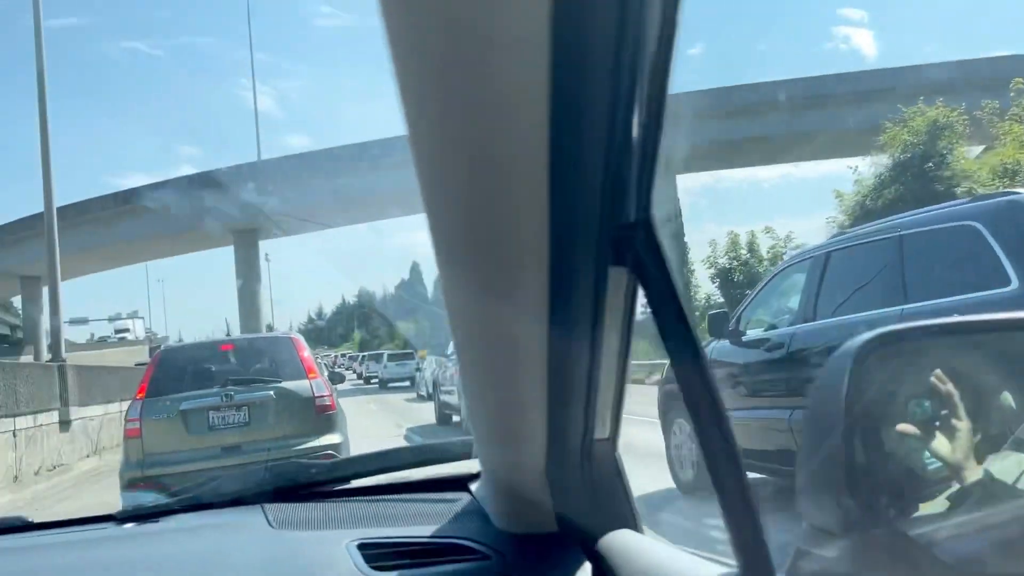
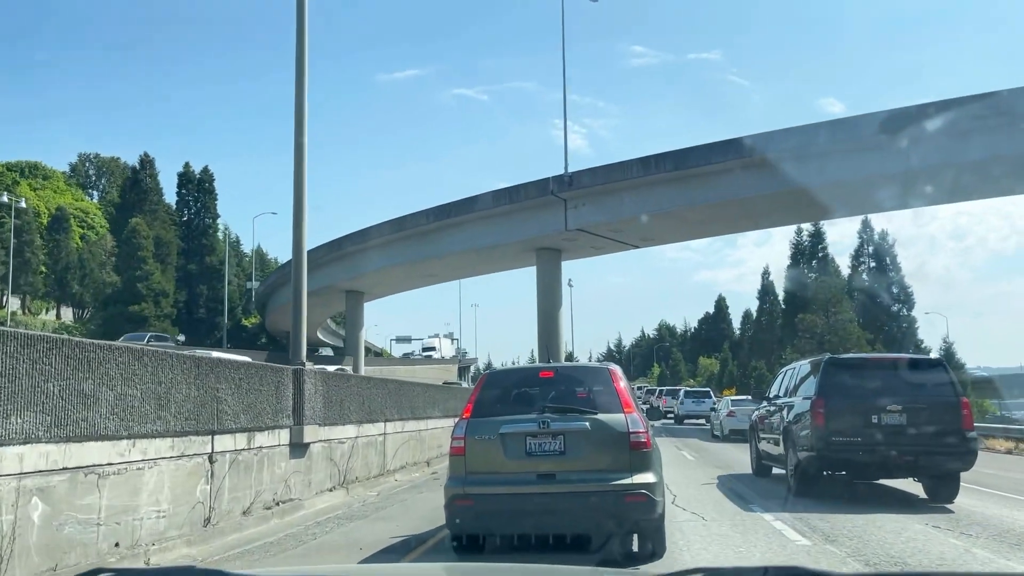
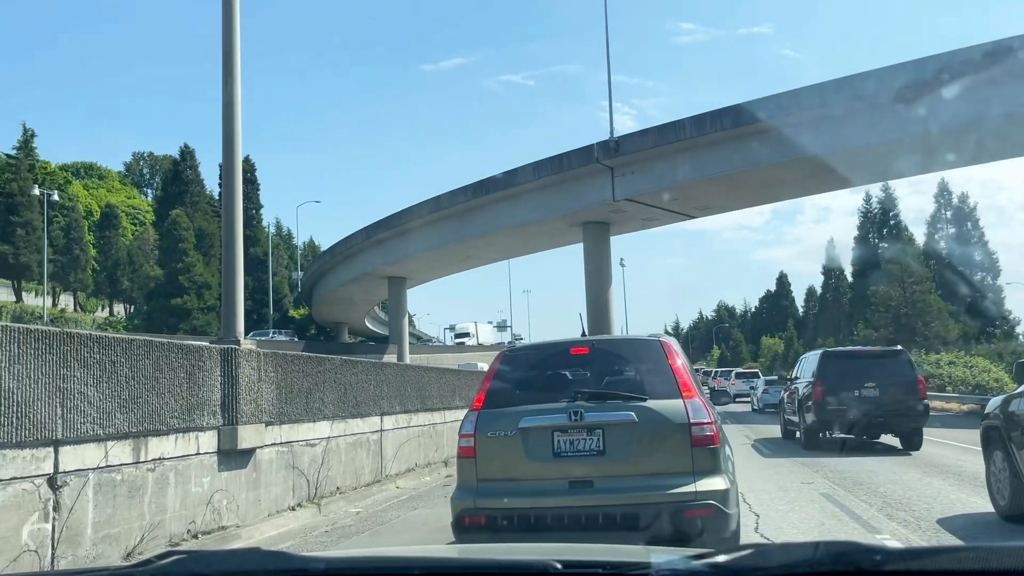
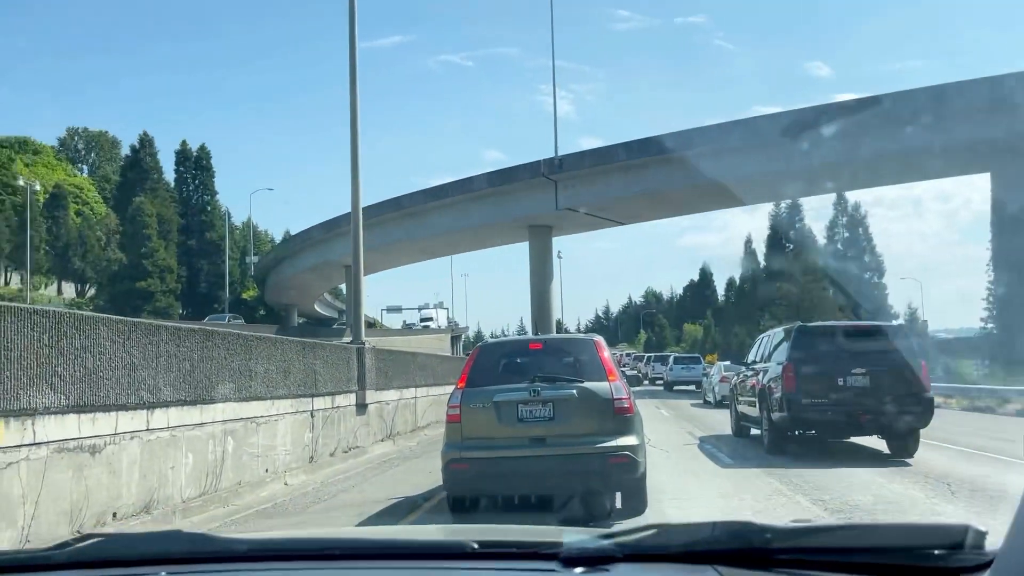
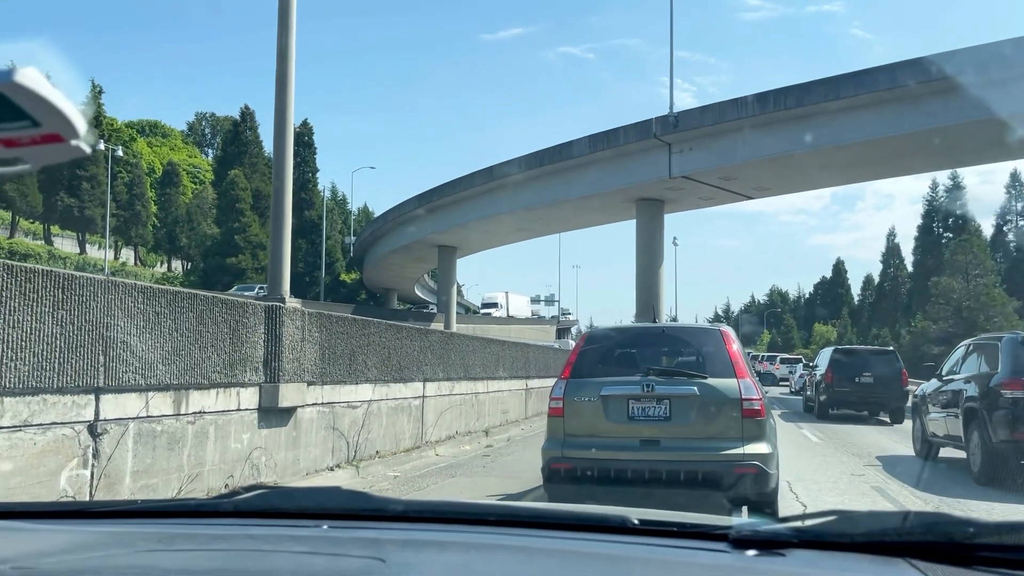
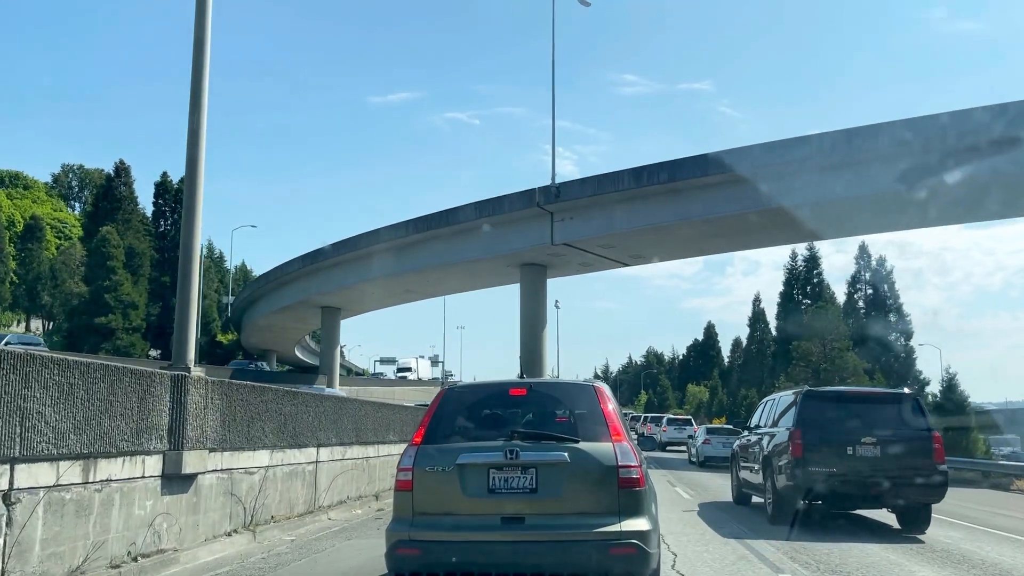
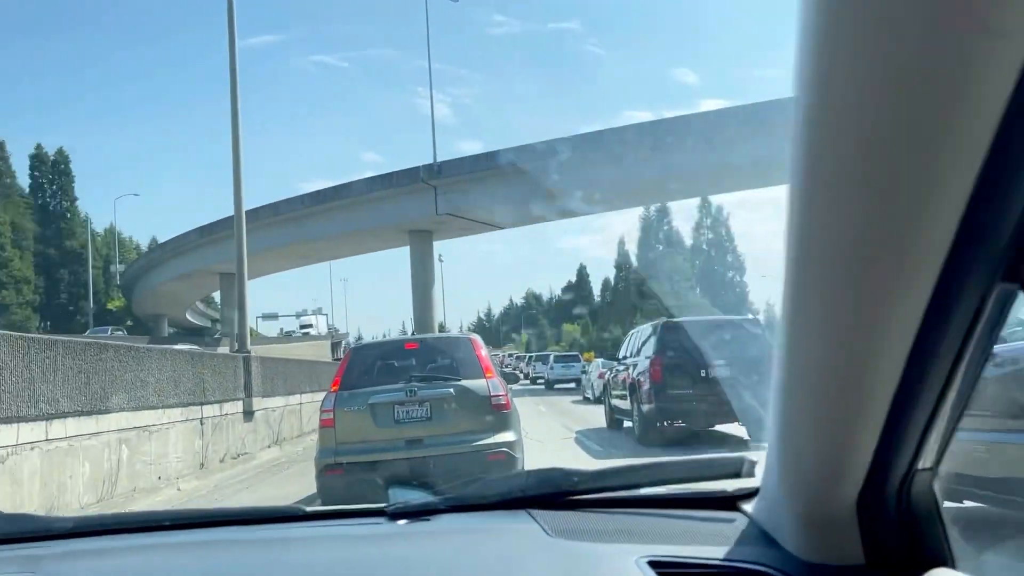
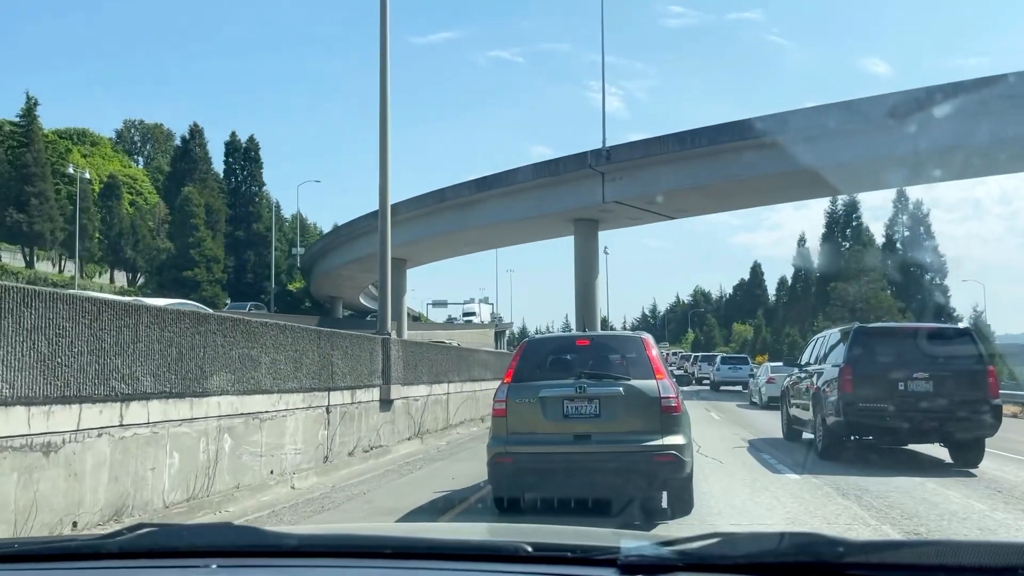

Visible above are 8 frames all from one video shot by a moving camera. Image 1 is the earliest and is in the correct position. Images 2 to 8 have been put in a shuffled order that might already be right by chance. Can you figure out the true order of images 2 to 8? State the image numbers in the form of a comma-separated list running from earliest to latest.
7, 4, 8, 2, 6, 3, 5
